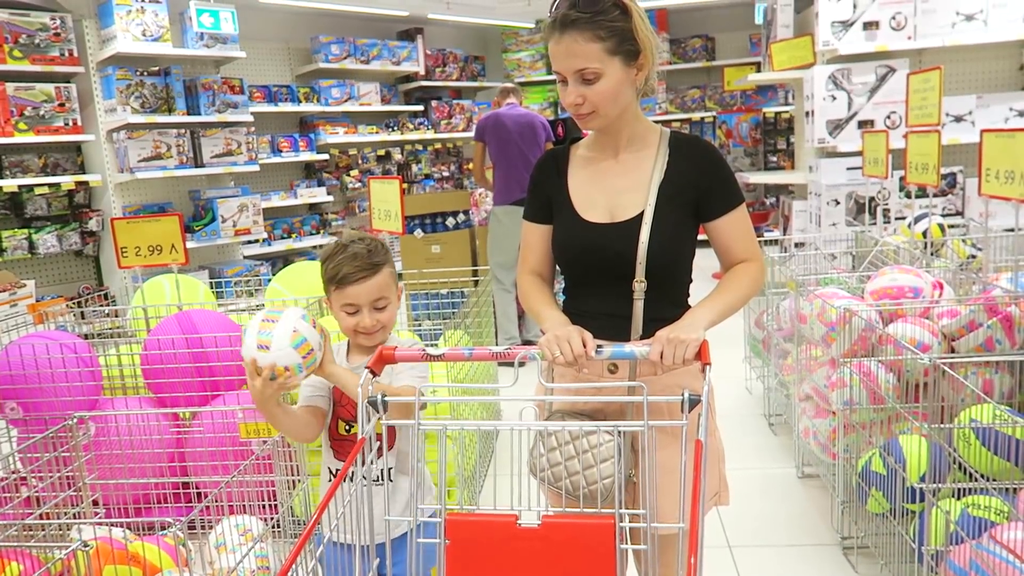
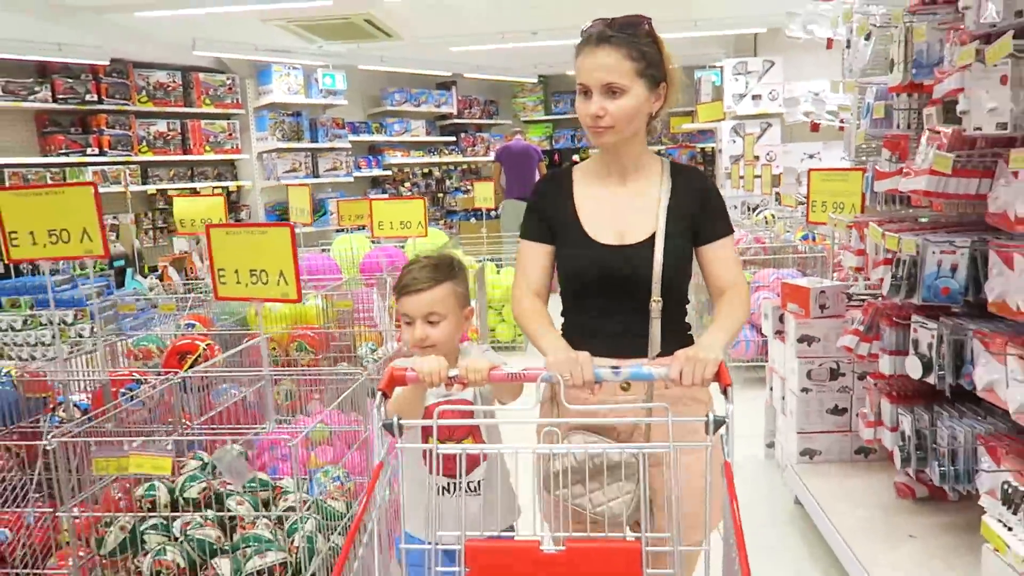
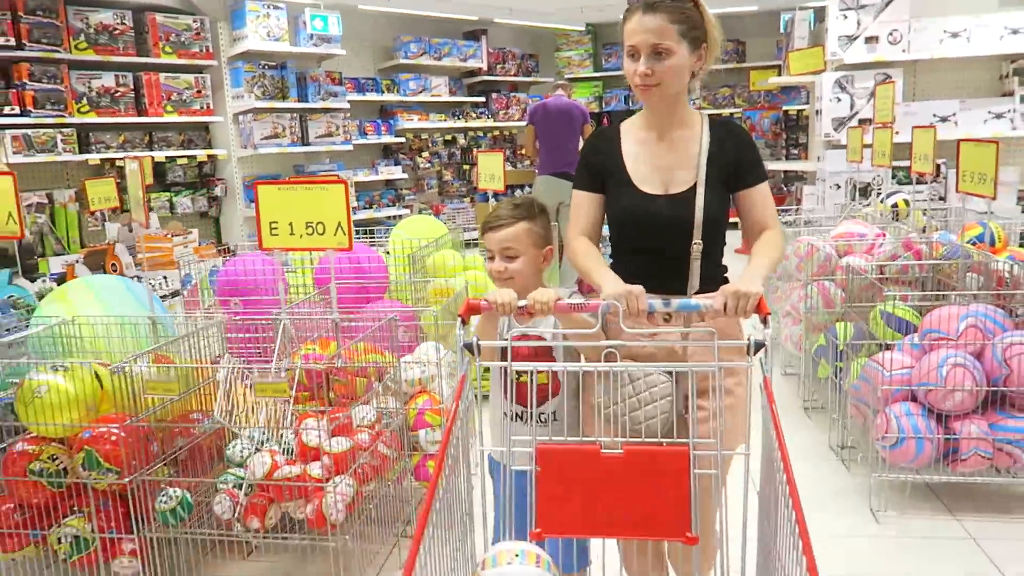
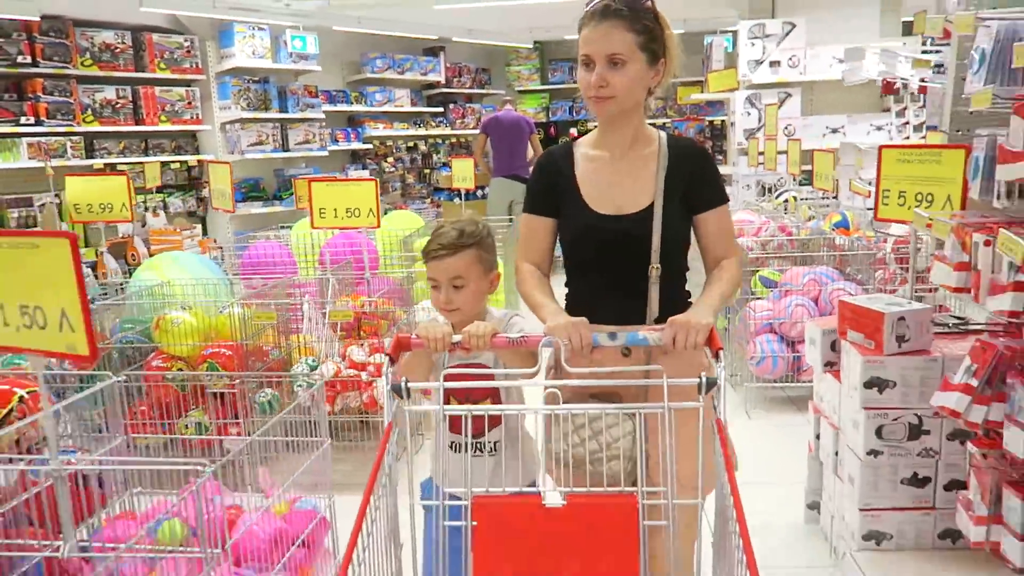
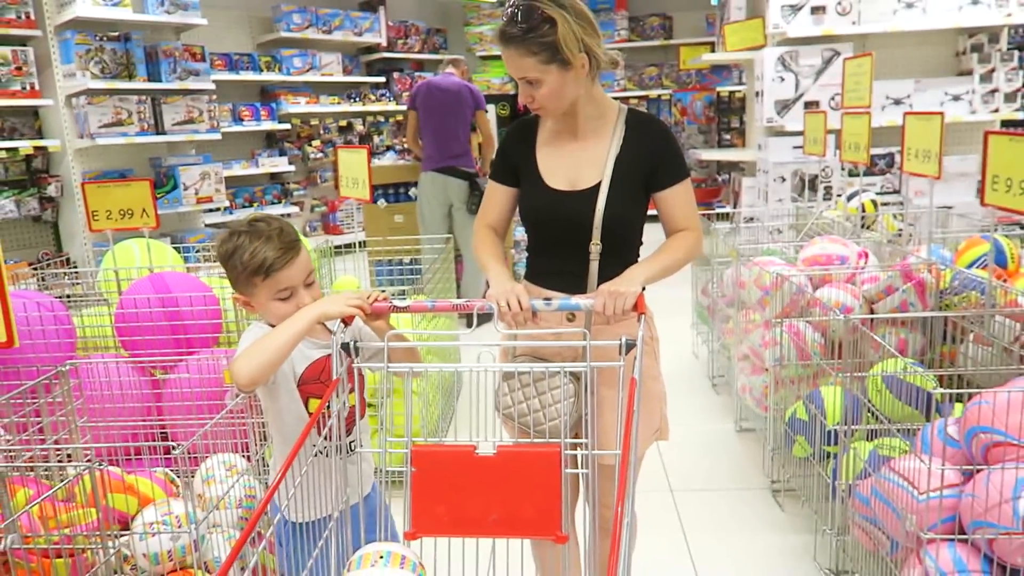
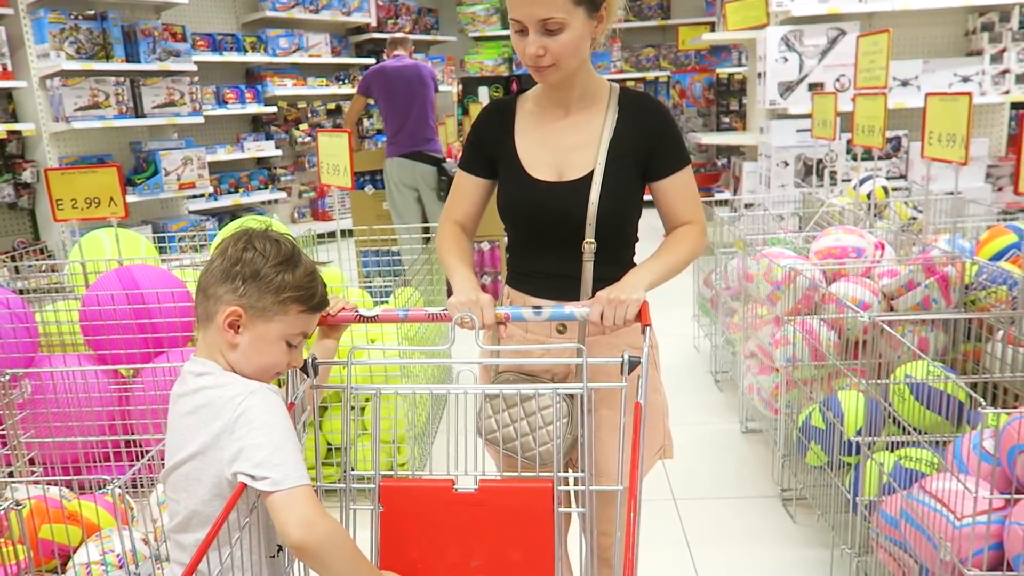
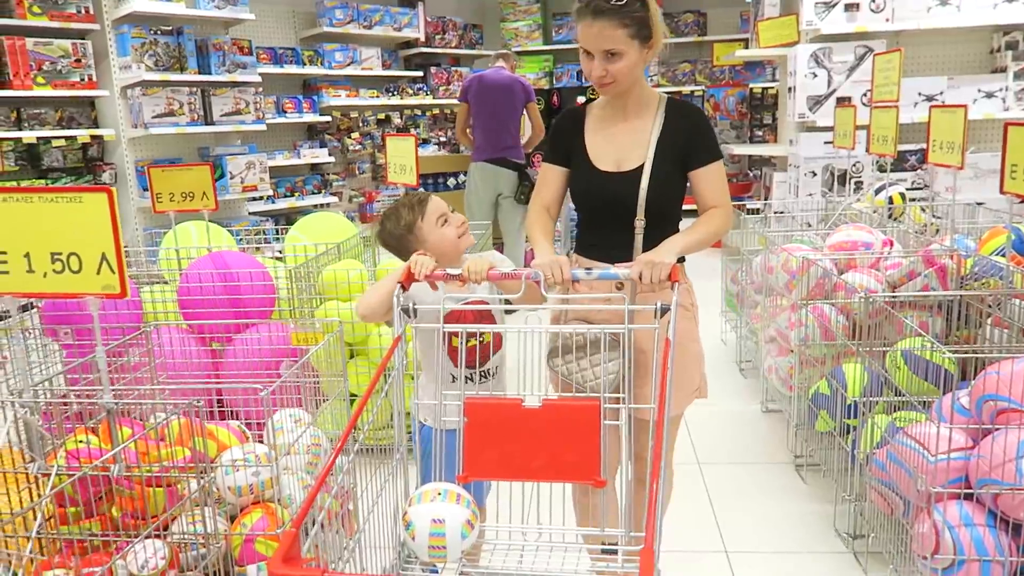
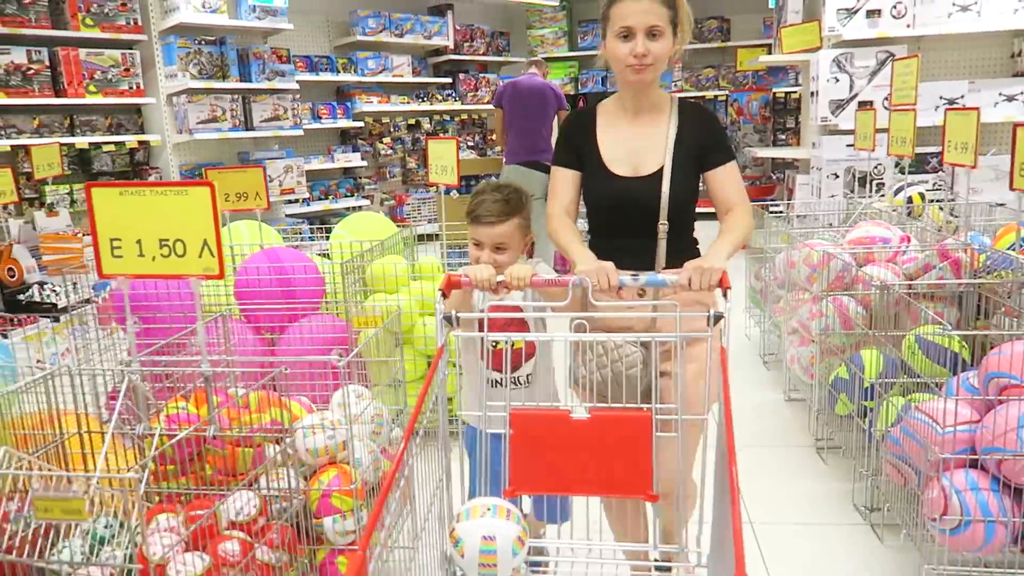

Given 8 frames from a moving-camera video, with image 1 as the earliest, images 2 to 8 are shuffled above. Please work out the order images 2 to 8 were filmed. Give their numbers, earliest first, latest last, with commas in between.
6, 5, 7, 8, 3, 4, 2
